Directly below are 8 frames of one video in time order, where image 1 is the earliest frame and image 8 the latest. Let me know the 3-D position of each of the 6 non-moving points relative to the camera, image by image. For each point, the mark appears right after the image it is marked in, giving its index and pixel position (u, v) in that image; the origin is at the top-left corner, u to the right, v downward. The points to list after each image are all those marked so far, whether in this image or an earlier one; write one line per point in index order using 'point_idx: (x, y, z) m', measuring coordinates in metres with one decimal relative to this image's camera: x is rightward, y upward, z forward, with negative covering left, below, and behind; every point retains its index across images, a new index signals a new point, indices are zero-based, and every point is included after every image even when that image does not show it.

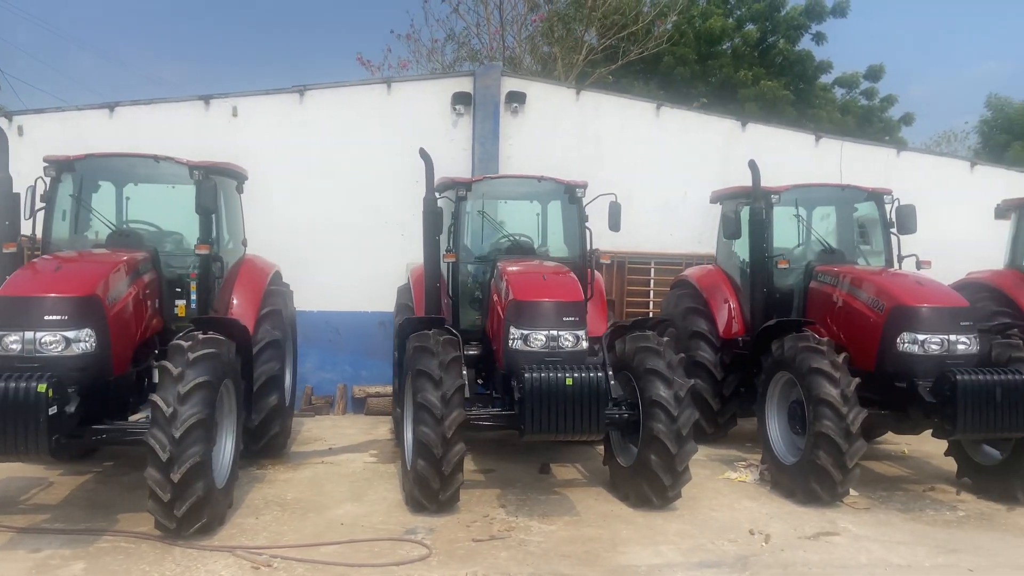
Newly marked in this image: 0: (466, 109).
0: (-0.5, +1.9, +8.4) m
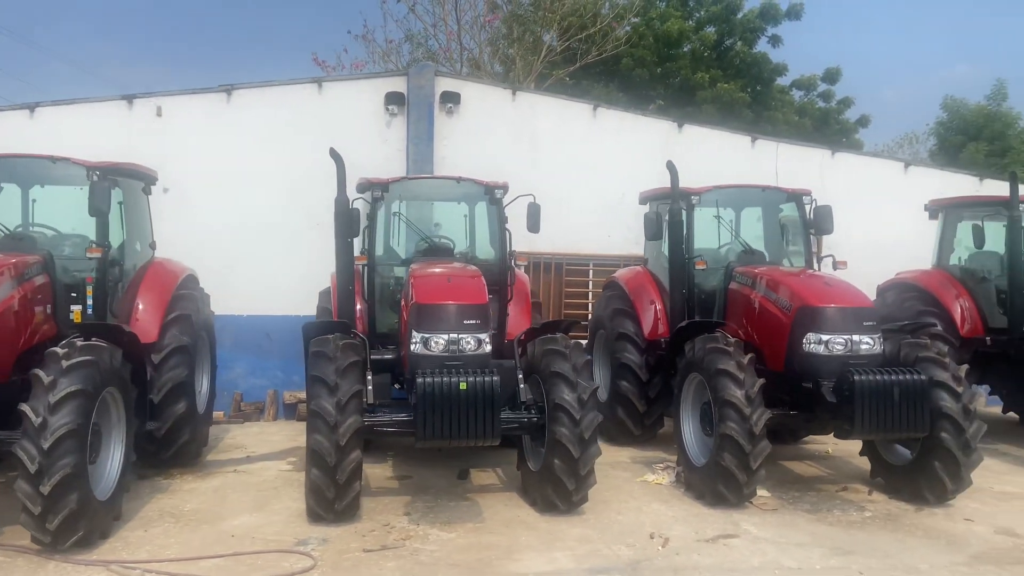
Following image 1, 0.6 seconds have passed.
0: (-1.2, +1.9, +8.3) m
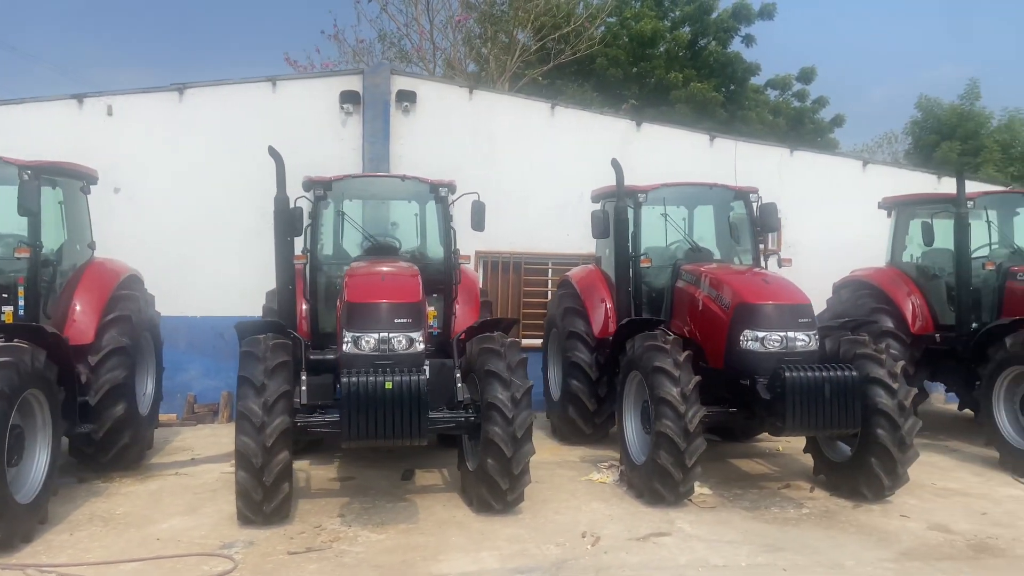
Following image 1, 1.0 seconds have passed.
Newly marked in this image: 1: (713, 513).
0: (-1.6, +1.9, +8.2) m
1: (+1.2, -1.3, +4.6) m
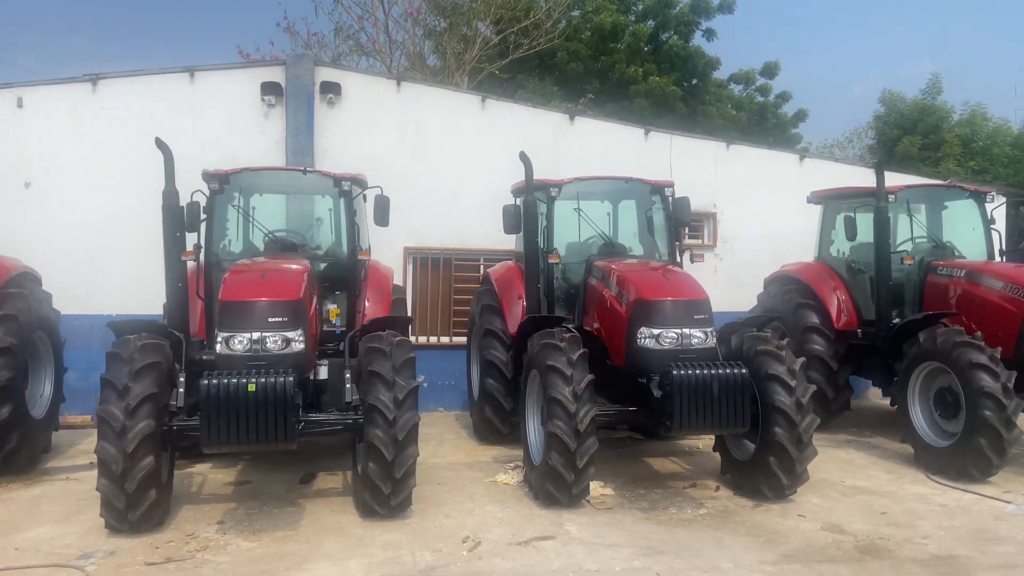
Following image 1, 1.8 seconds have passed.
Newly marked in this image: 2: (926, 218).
0: (-2.4, +1.9, +8.0) m
1: (+0.5, -1.3, +4.5) m
2: (+3.6, +0.6, +6.9) m
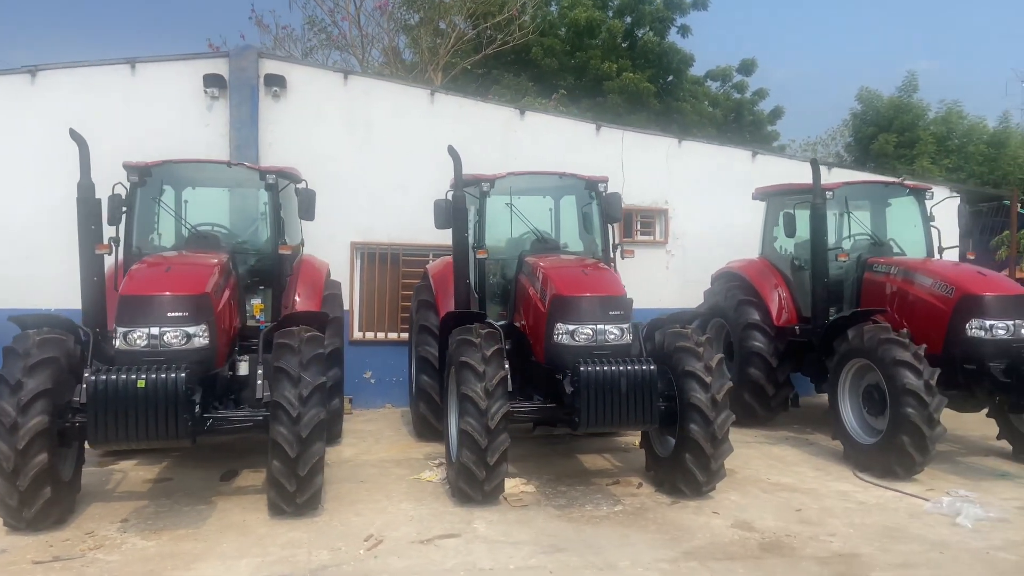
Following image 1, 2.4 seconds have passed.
0: (-2.9, +2.0, +7.9) m
1: (0.0, -1.3, +4.5) m
2: (+3.1, +0.6, +6.9) m
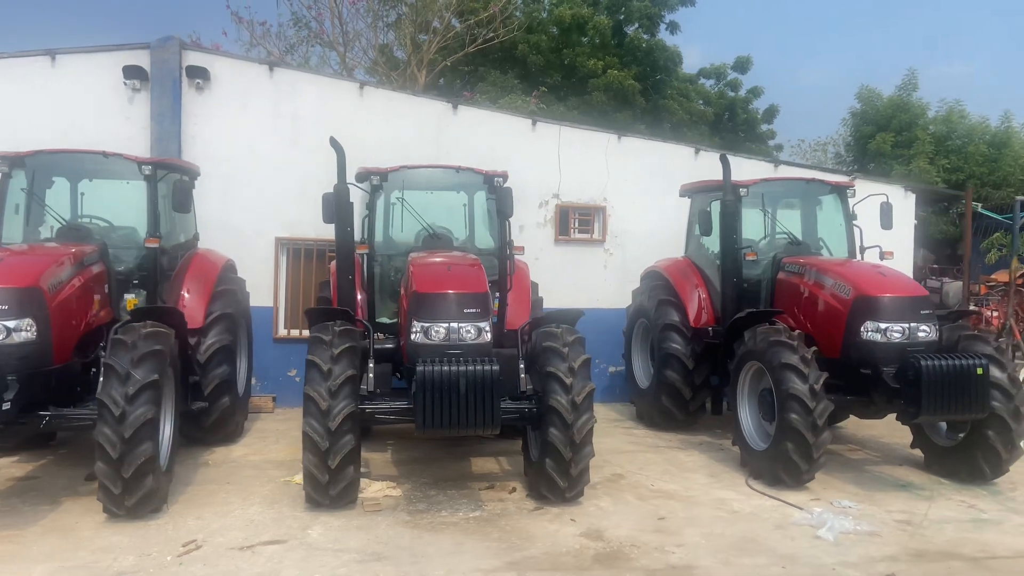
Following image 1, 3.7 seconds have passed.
0: (-3.7, +2.0, +7.8) m
1: (-0.8, -1.3, +4.3) m
2: (+2.3, +0.6, +6.6) m
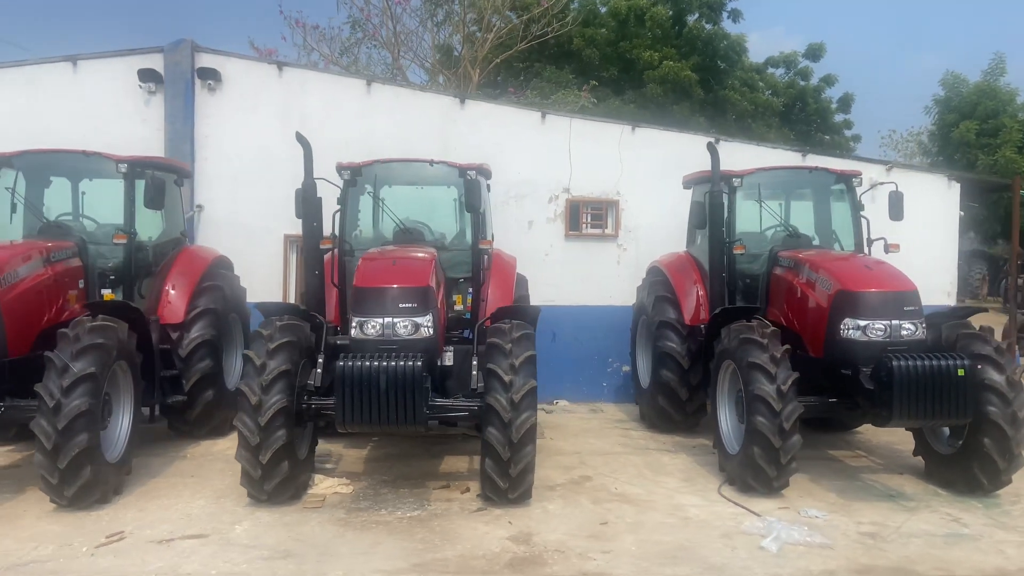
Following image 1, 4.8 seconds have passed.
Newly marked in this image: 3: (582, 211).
0: (-3.6, +2.1, +8.0) m
1: (-1.1, -1.2, +4.3) m
2: (+2.2, +0.7, +6.3) m
3: (+0.8, +0.8, +8.6) m
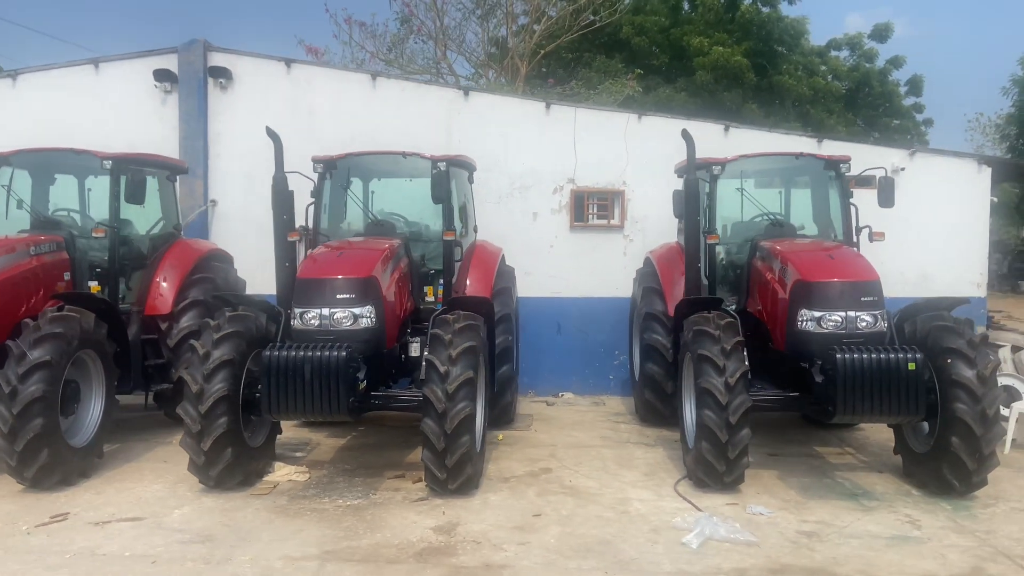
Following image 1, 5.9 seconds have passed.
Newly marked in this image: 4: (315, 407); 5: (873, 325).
0: (-3.6, +2.1, +8.3) m
1: (-1.5, -1.2, +4.4) m
2: (+2.0, +0.7, +6.1) m
3: (+0.8, +0.9, +8.5) m
4: (-1.0, -0.6, +4.0) m
5: (+2.1, -0.2, +4.5) m
